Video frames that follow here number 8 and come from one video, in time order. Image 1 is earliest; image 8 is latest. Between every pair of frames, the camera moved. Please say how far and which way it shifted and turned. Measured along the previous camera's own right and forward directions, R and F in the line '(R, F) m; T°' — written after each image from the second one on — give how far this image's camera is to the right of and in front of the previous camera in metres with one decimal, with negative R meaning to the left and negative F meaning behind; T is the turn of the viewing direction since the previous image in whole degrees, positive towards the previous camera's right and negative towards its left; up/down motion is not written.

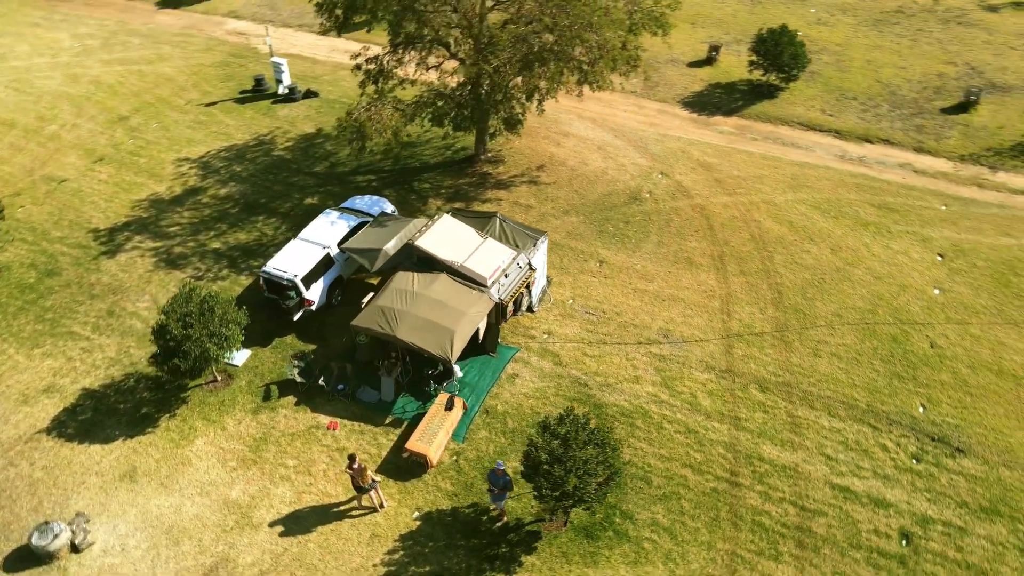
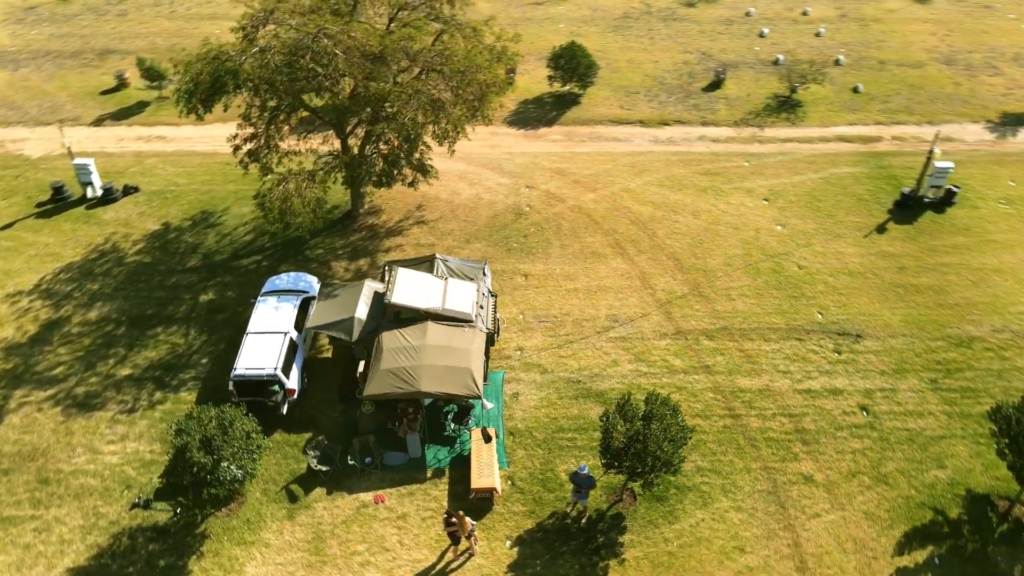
(-6.0, -0.1) m; +21°
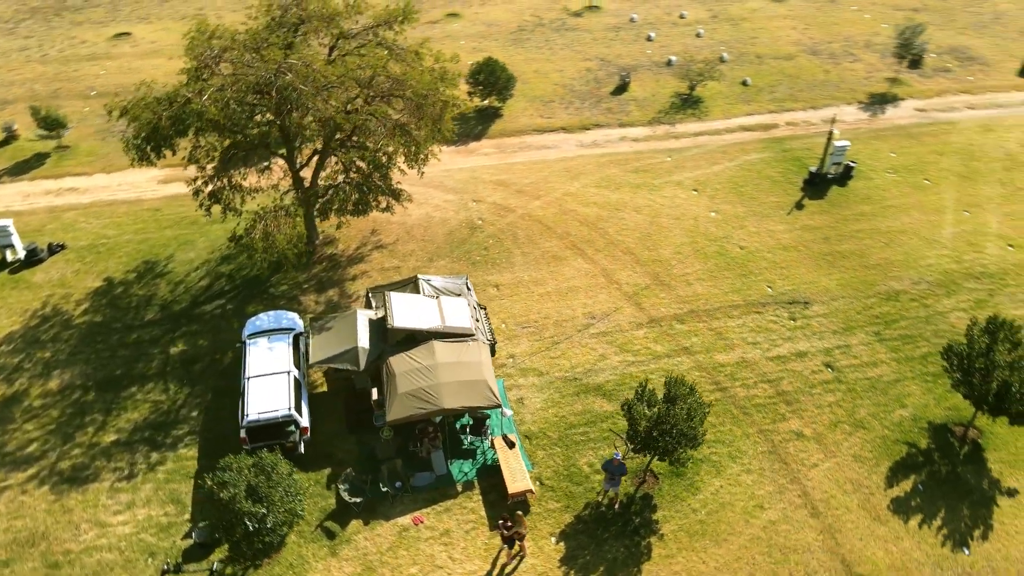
(-3.0, -0.4) m; +10°
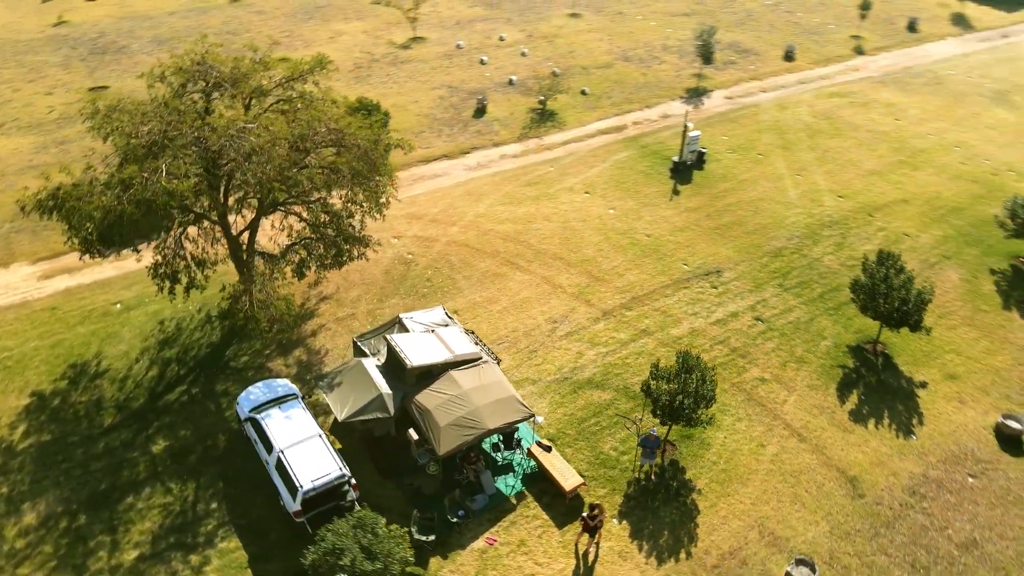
(-5.3, -0.4) m; +17°
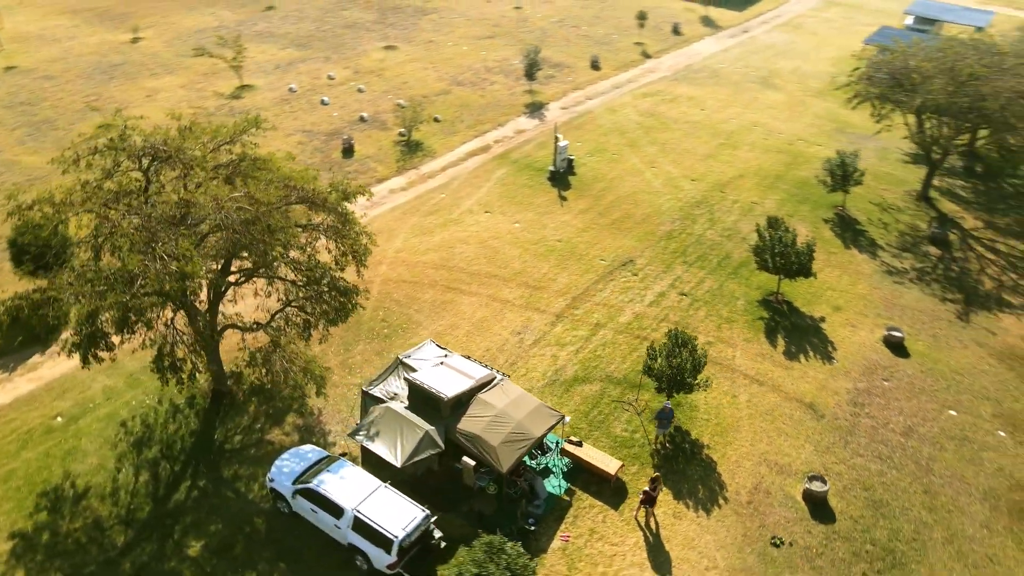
(-5.9, -0.4) m; +17°
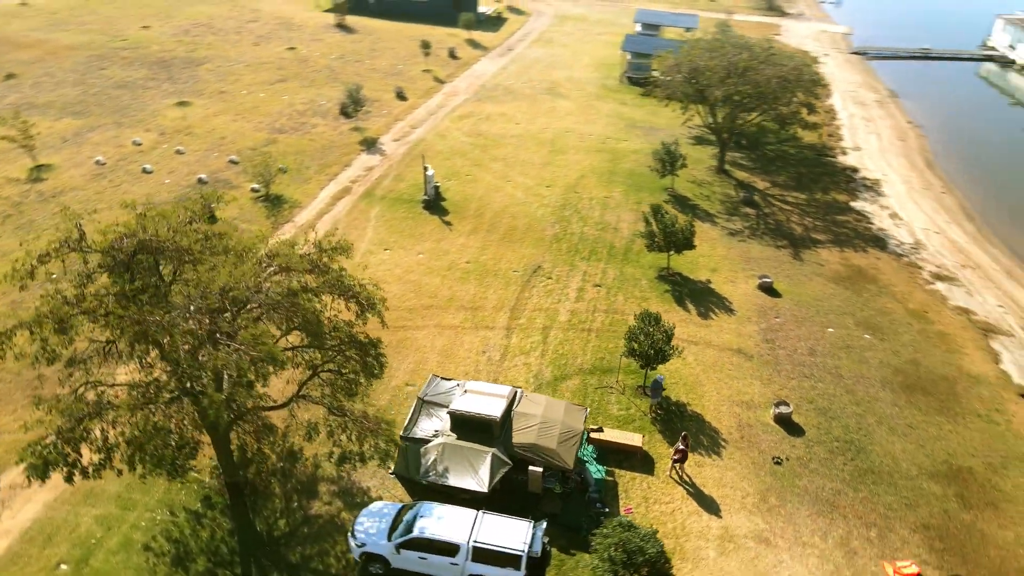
(-7.3, -0.3) m; +20°
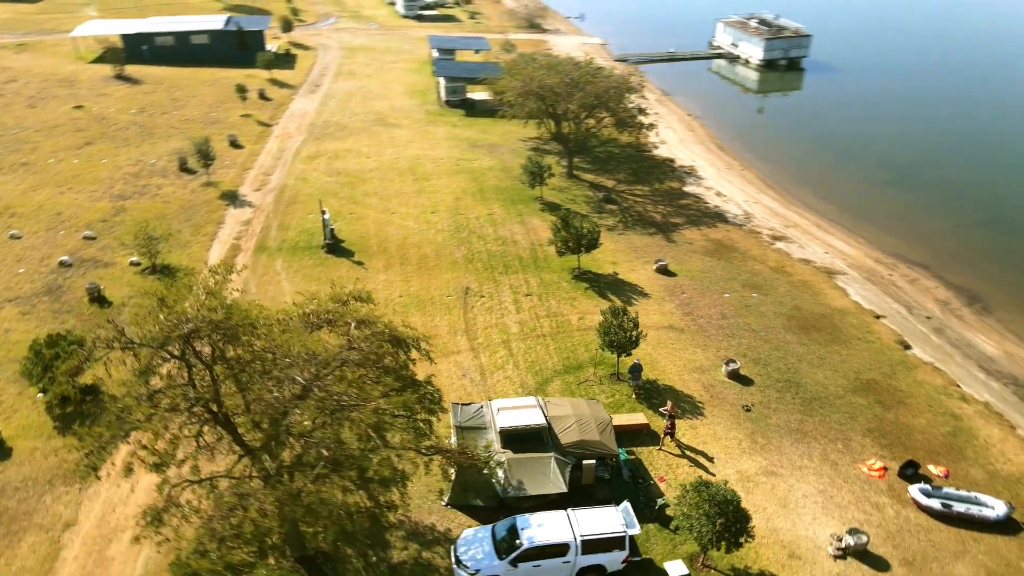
(-7.1, -0.3) m; +18°
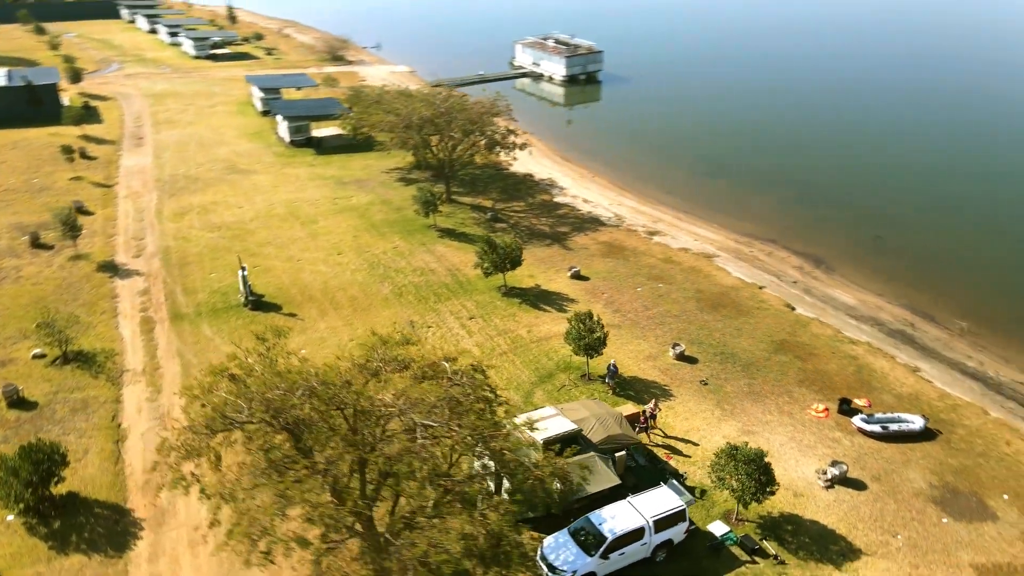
(-6.7, -0.4) m; +16°
